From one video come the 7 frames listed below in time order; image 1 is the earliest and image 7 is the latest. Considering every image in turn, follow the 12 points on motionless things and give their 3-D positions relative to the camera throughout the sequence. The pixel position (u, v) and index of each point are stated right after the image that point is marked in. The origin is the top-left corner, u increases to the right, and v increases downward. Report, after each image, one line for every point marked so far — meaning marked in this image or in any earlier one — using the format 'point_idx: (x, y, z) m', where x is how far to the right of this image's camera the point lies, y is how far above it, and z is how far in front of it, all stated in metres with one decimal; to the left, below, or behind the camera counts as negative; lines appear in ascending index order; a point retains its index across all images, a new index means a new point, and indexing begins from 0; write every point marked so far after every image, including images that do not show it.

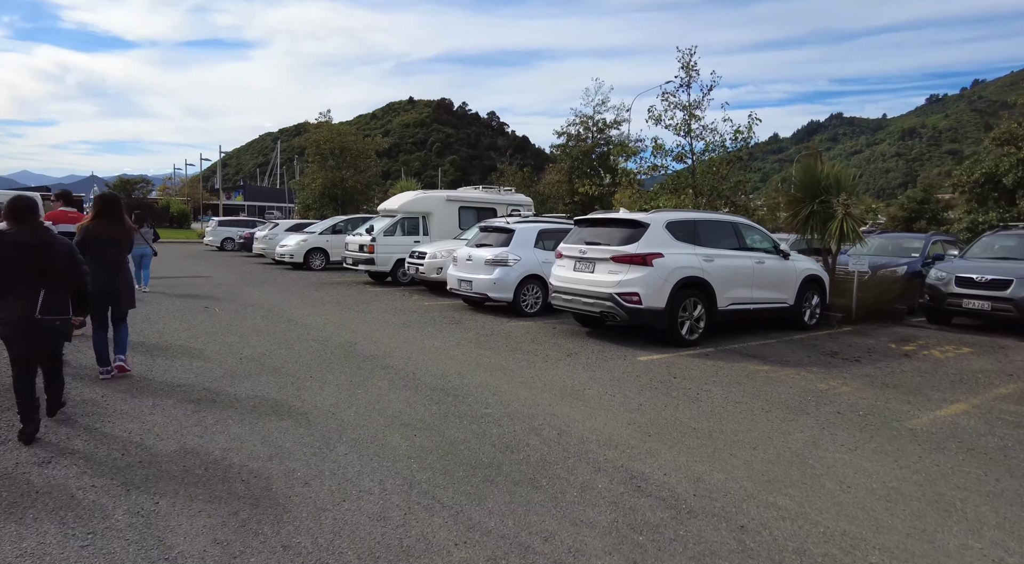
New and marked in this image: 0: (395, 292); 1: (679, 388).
0: (-2.6, -0.3, +13.8) m
1: (+1.6, -1.0, +5.9) m
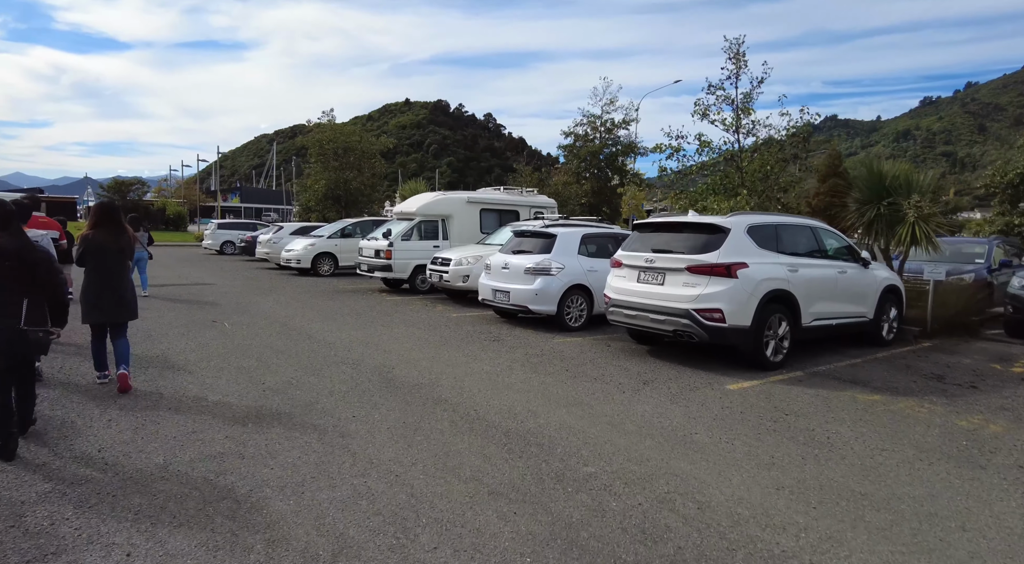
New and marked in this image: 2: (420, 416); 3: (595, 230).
0: (-2.0, -0.4, +12.8) m
1: (+2.2, -1.1, +4.8) m
2: (-0.7, -1.1, +4.9) m
3: (+1.3, +0.8, +10.0) m
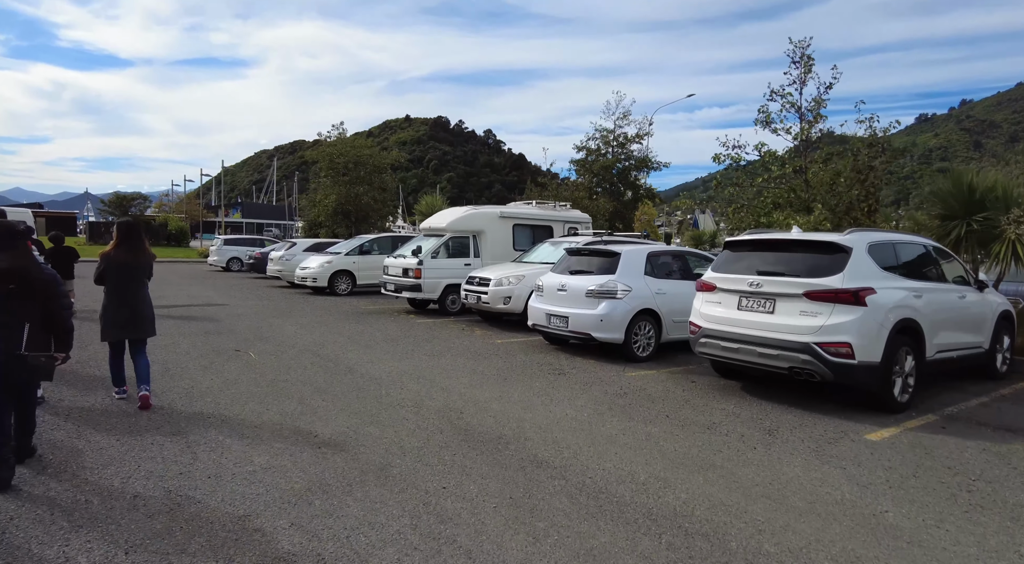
0: (-1.2, -0.8, +11.8) m
1: (+3.0, -1.3, +3.8) m
2: (+0.1, -1.3, +3.9) m
3: (+2.1, +0.5, +9.0) m
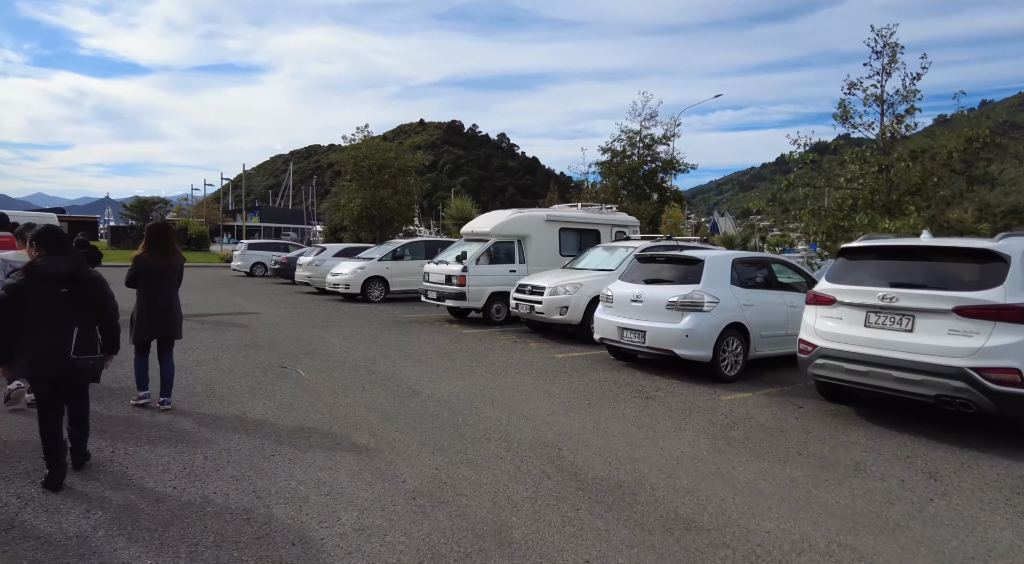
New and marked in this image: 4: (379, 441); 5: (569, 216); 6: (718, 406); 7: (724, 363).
0: (-0.2, -1.0, +11.0) m
1: (+3.8, -1.5, +3.0) m
2: (+0.9, -1.4, +3.1) m
3: (+3.0, +0.4, +8.2) m
4: (-1.0, -1.3, +4.9) m
5: (+1.2, +1.4, +13.4) m
6: (+2.1, -1.3, +6.4) m
7: (+2.5, -1.0, +7.5) m
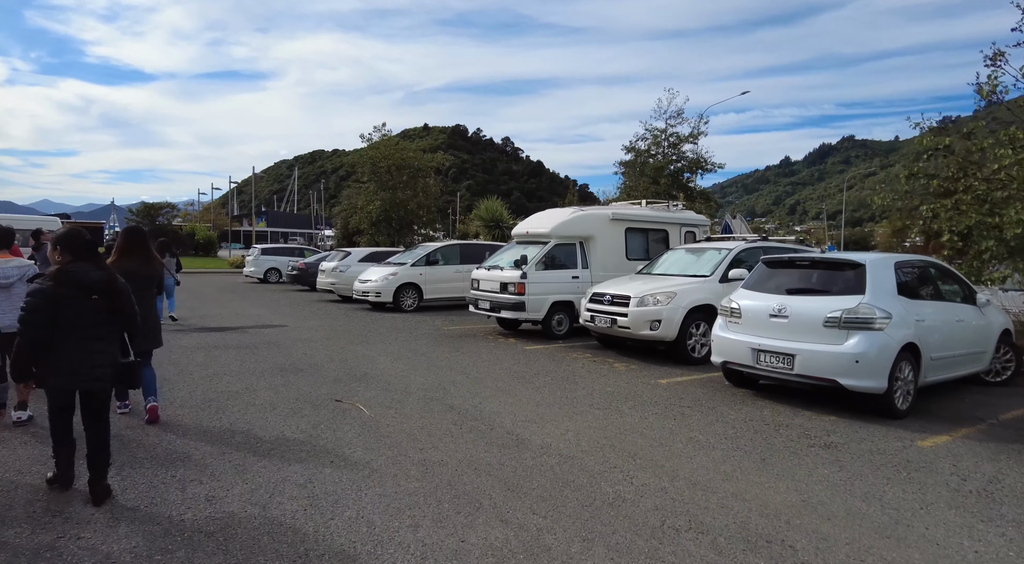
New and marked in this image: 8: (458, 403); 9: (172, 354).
0: (+0.9, -1.1, +9.4) m
1: (+4.9, -1.5, +1.4) m
2: (+2.0, -1.4, +1.5) m
3: (+4.1, +0.3, +6.6) m
4: (0.0, -1.3, +3.3) m
5: (+2.4, +1.3, +11.9) m
6: (+3.2, -1.3, +4.8) m
7: (+3.6, -1.1, +5.9) m
8: (-0.5, -1.2, +6.2) m
9: (-4.8, -1.0, +8.8) m
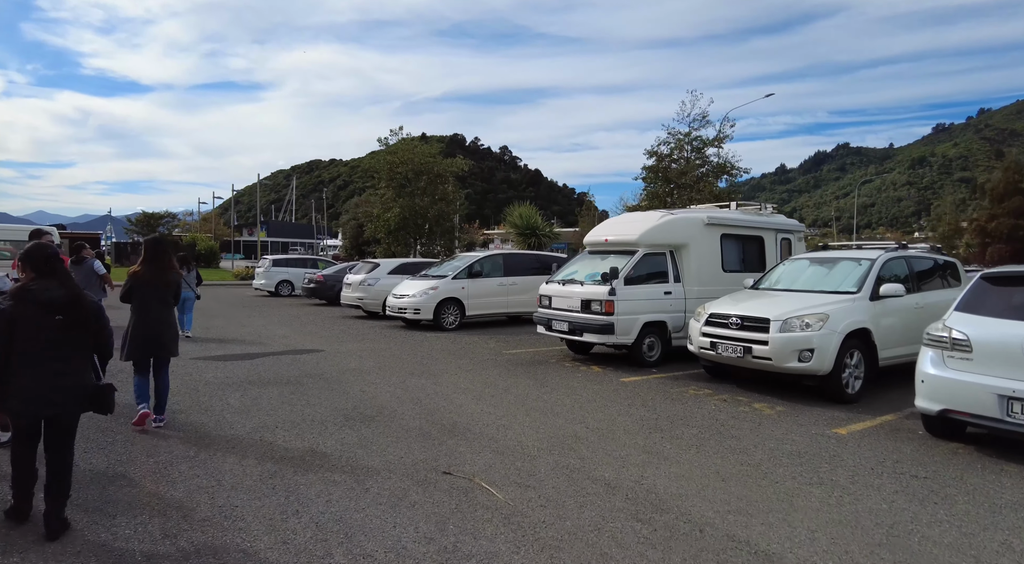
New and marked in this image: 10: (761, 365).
0: (+2.2, -1.3, +7.7) m
1: (+6.2, -1.6, -0.3) m
2: (+3.3, -1.6, -0.2) m
3: (+5.4, +0.1, +4.9) m
4: (+1.3, -1.5, +1.6) m
5: (+3.6, +1.0, +10.2) m
6: (+4.5, -1.5, +3.1) m
7: (+4.9, -1.2, +4.2) m
8: (+0.7, -1.4, +4.5) m
9: (-3.6, -1.3, +7.0) m
10: (+2.9, -1.0, +7.1) m
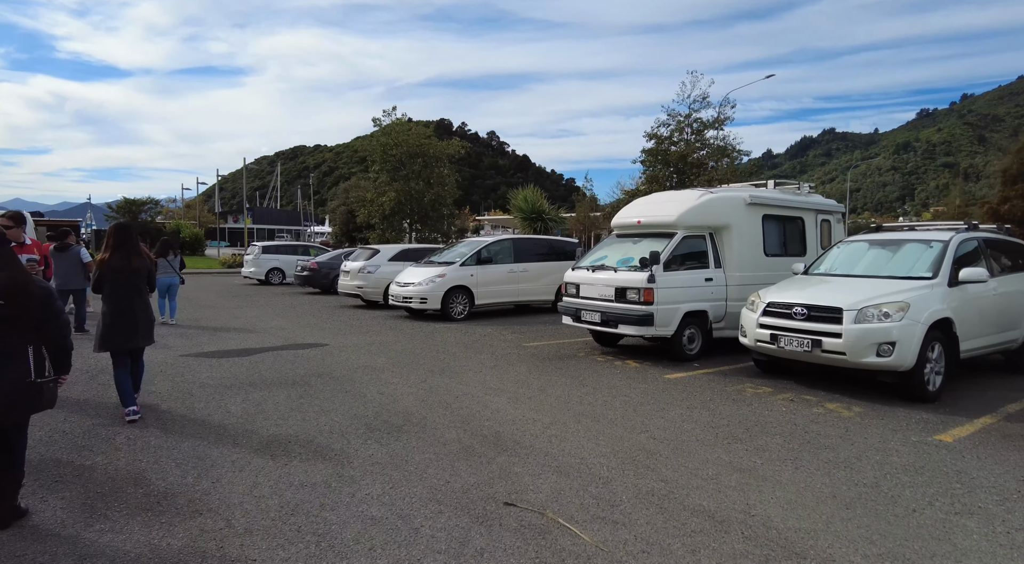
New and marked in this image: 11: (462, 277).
0: (+2.6, -1.2, +6.9) m
1: (+6.8, -1.6, -1.1) m
2: (+3.8, -1.6, -1.0) m
3: (+5.8, +0.2, +4.2) m
4: (+1.9, -1.5, +0.8) m
5: (+3.9, +1.2, +9.3) m
6: (+5.0, -1.4, +2.3) m
7: (+5.4, -1.1, +3.5) m
8: (+1.2, -1.3, +3.7) m
9: (-3.1, -1.2, +6.1) m
10: (+3.3, -0.8, +6.3) m
11: (-1.0, +0.1, +13.1) m
